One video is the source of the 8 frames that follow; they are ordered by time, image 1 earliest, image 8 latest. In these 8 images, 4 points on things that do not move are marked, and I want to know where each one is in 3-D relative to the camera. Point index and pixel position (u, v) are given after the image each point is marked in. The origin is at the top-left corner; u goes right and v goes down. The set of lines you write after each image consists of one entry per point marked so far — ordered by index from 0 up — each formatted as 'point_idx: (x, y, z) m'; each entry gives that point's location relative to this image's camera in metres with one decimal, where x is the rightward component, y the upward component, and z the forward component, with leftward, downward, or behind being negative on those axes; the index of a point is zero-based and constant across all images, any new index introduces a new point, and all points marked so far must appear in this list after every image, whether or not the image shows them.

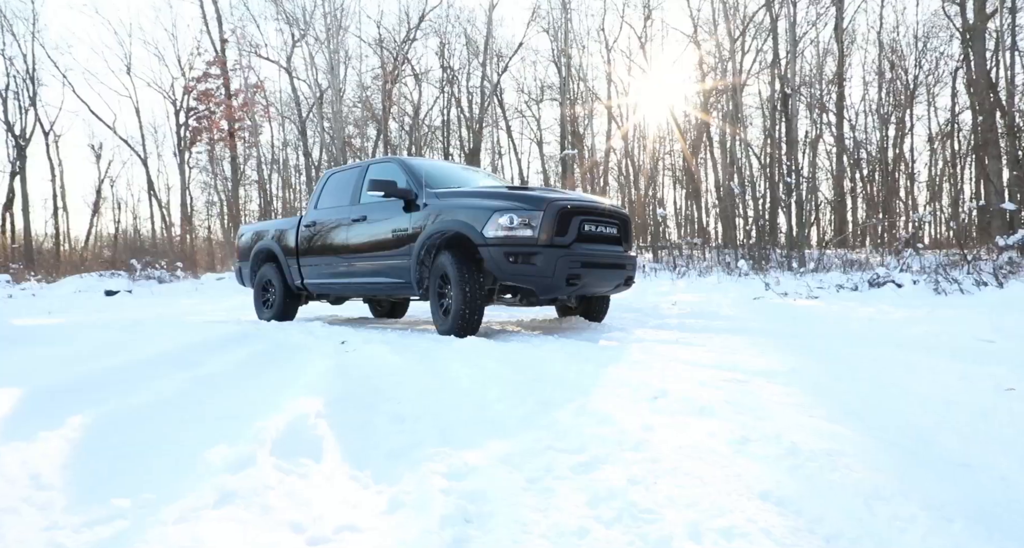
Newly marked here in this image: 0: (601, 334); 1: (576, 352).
0: (+0.8, -0.6, +6.0) m
1: (+0.3, -0.5, +4.5) m
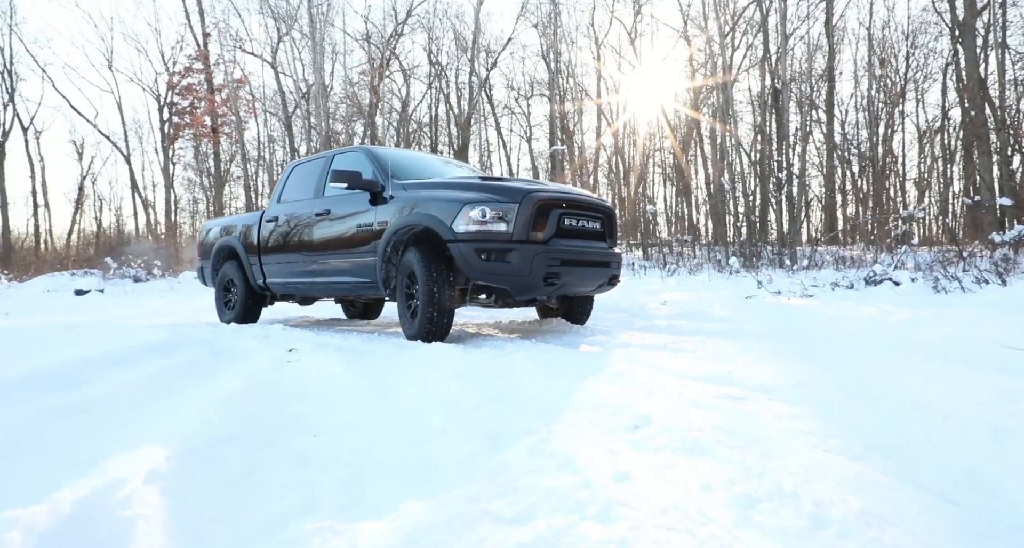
0: (+0.6, -0.5, +5.5) m
1: (+0.2, -0.5, +4.0) m
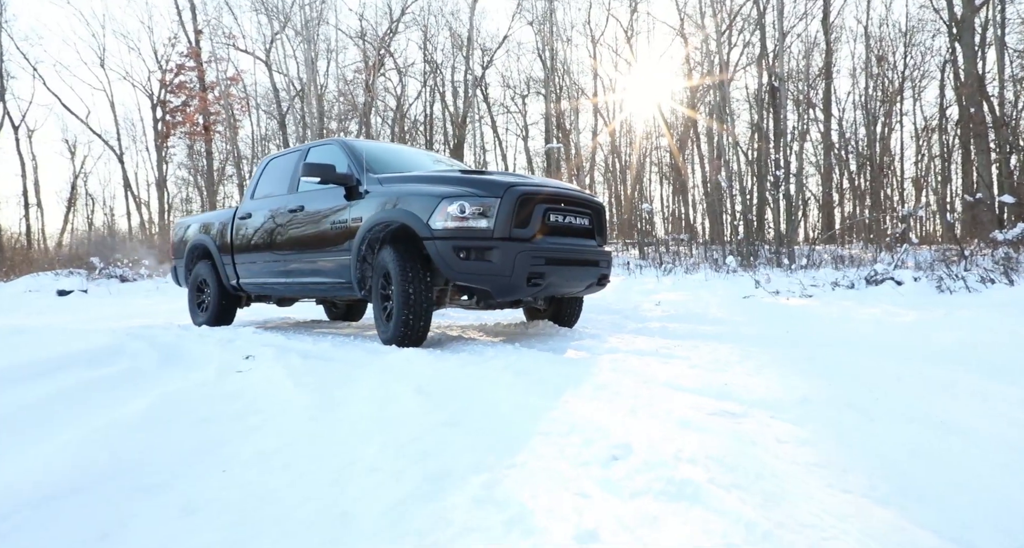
0: (+0.5, -0.5, +5.2) m
1: (0.0, -0.5, +3.6) m
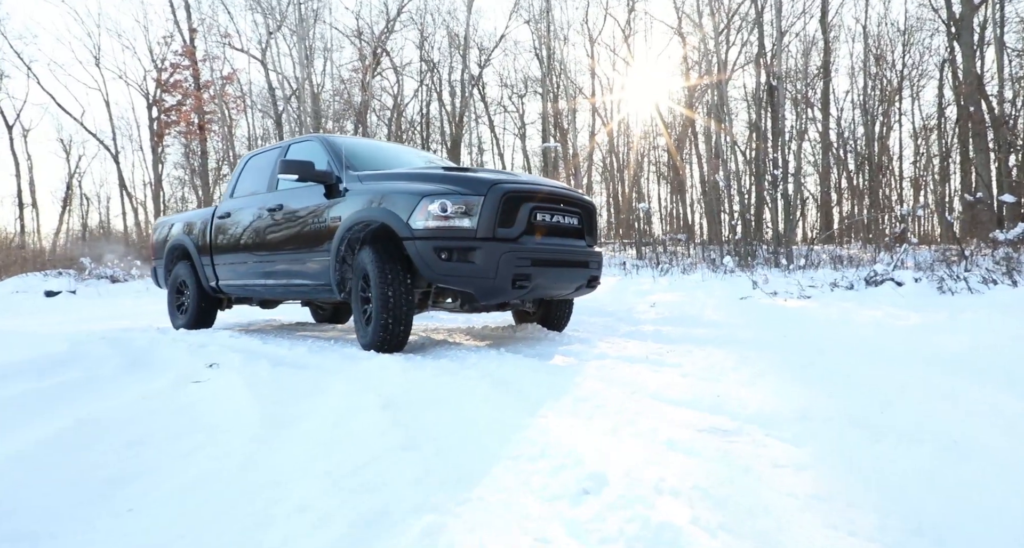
0: (+0.3, -0.5, +5.0) m
1: (-0.1, -0.5, +3.4) m
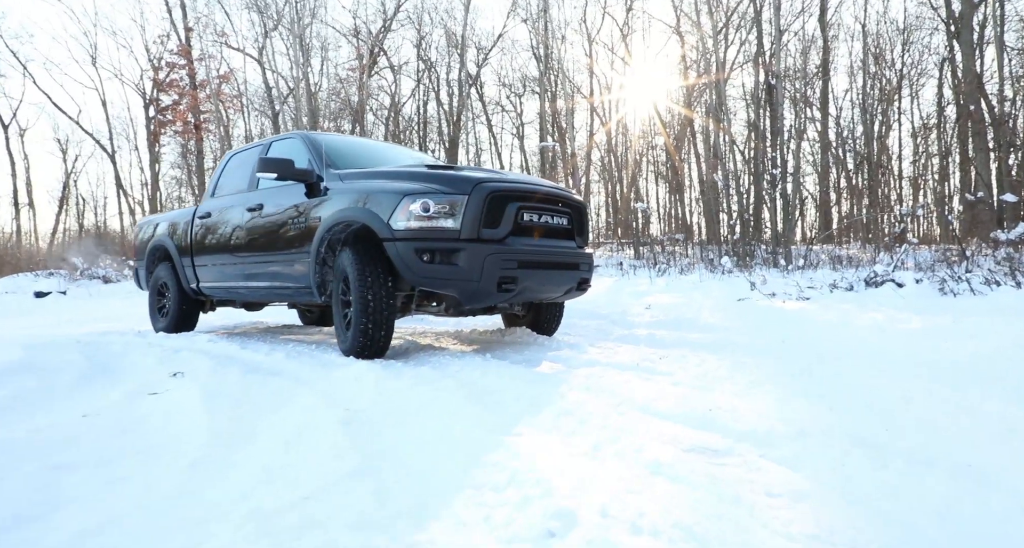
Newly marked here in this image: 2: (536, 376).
0: (+0.2, -0.6, +4.8) m
1: (-0.2, -0.6, +3.2) m
2: (+0.1, -0.6, +3.7) m
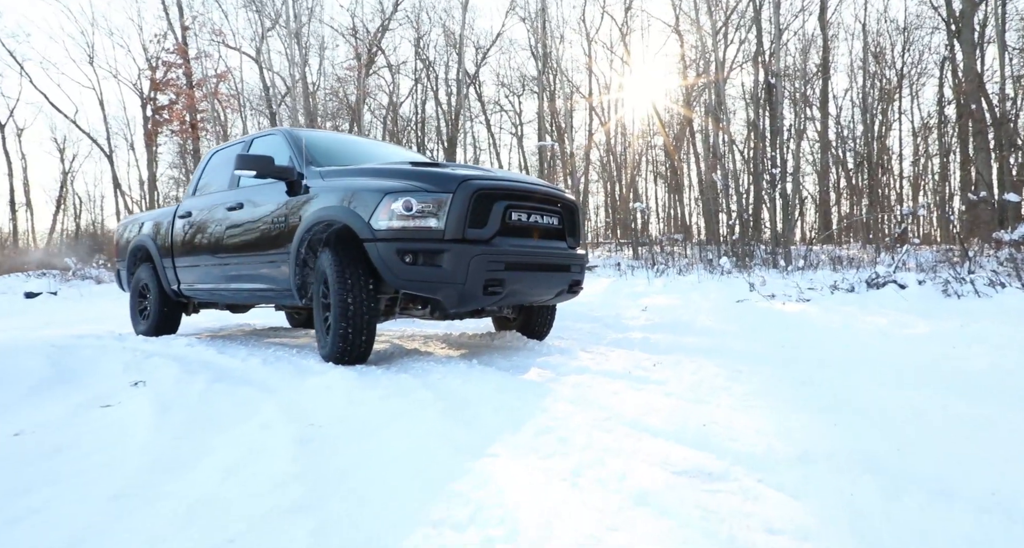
0: (+0.2, -0.6, +4.6) m
1: (-0.3, -0.6, +3.0) m
2: (+0.1, -0.6, +3.5) m
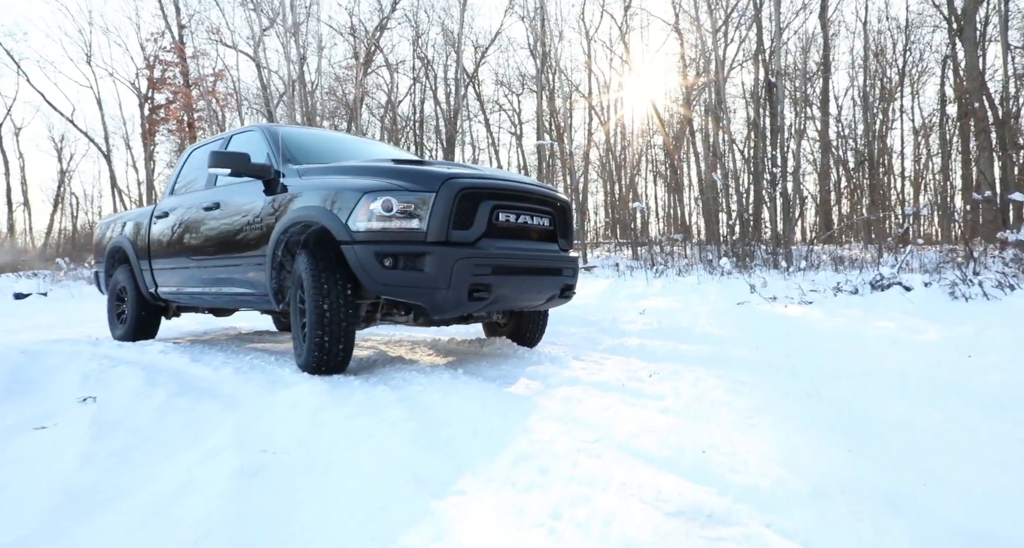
0: (+0.1, -0.6, +4.3) m
1: (-0.3, -0.6, +2.8) m
2: (0.0, -0.6, +3.2) m
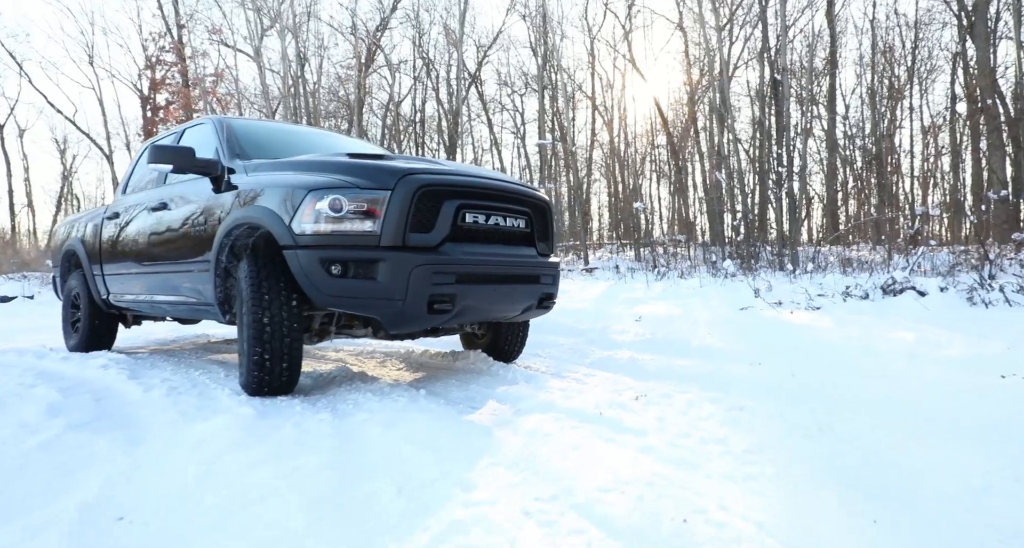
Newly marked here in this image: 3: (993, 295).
0: (-0.1, -0.7, +3.8) m
1: (-0.5, -0.6, +2.3) m
2: (-0.2, -0.7, +2.7) m
3: (+5.4, -0.2, +7.3) m
